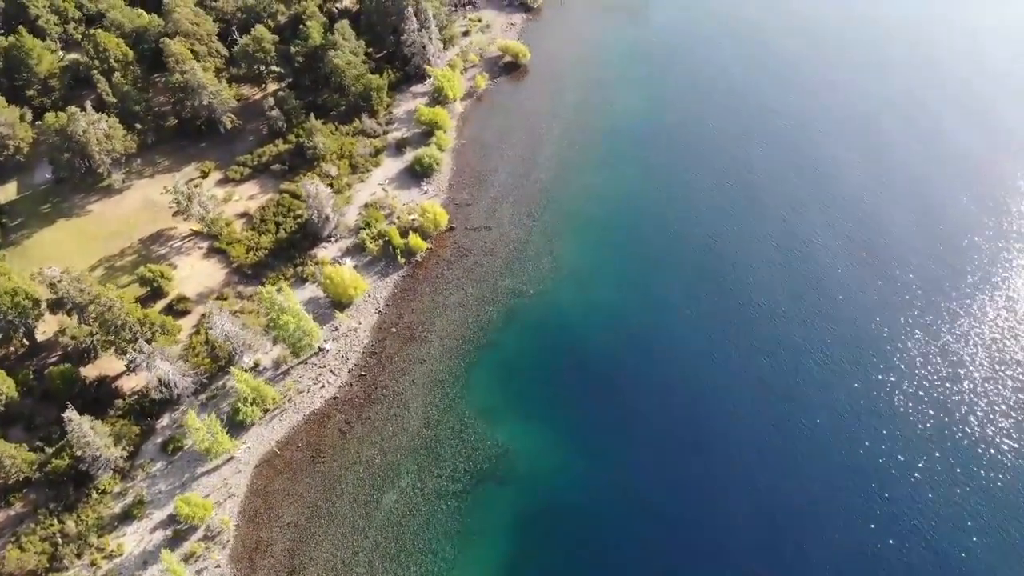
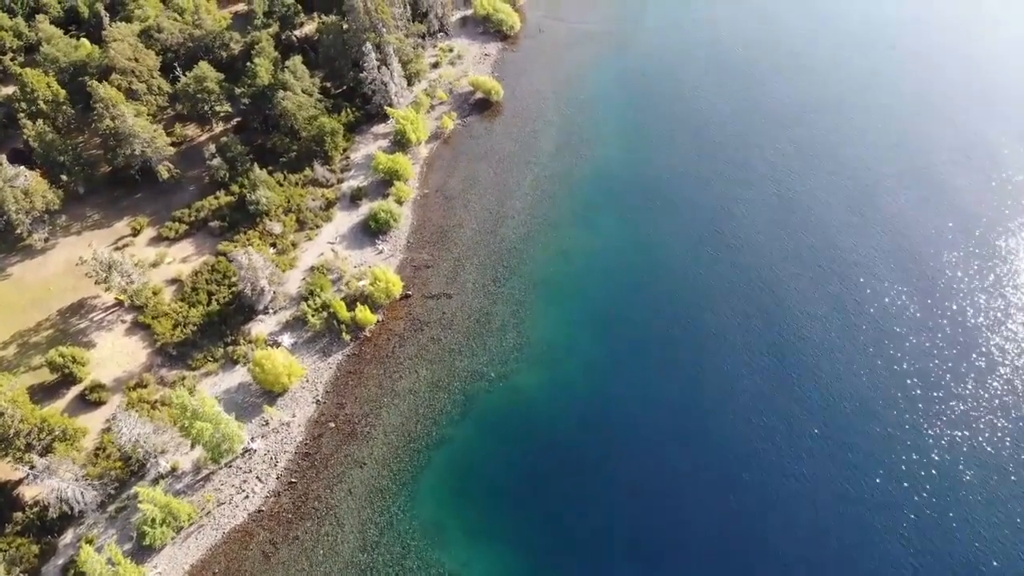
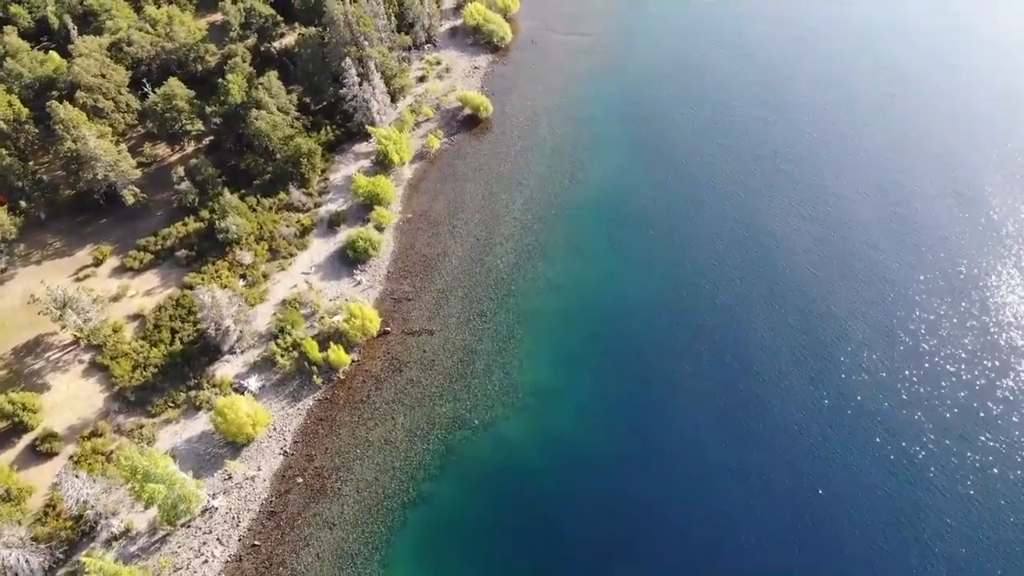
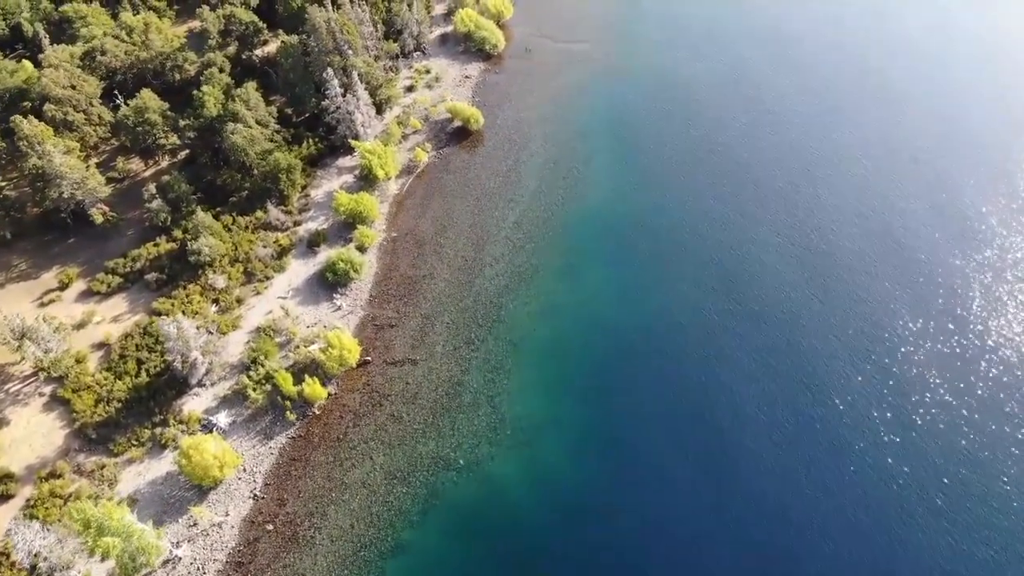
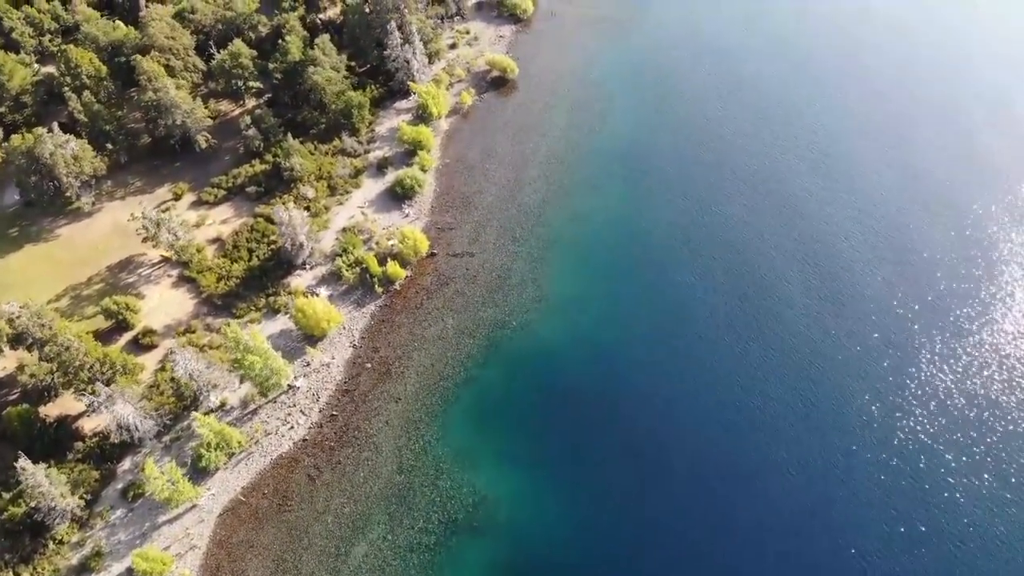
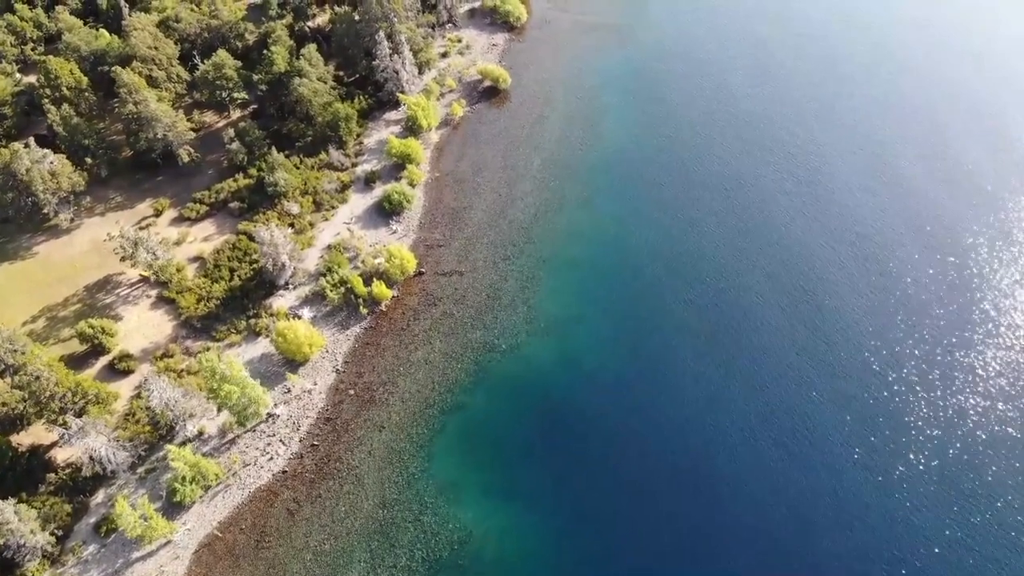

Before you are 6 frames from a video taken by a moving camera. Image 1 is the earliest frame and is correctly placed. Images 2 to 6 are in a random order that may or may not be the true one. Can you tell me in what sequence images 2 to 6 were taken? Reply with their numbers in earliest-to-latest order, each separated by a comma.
5, 6, 2, 3, 4
